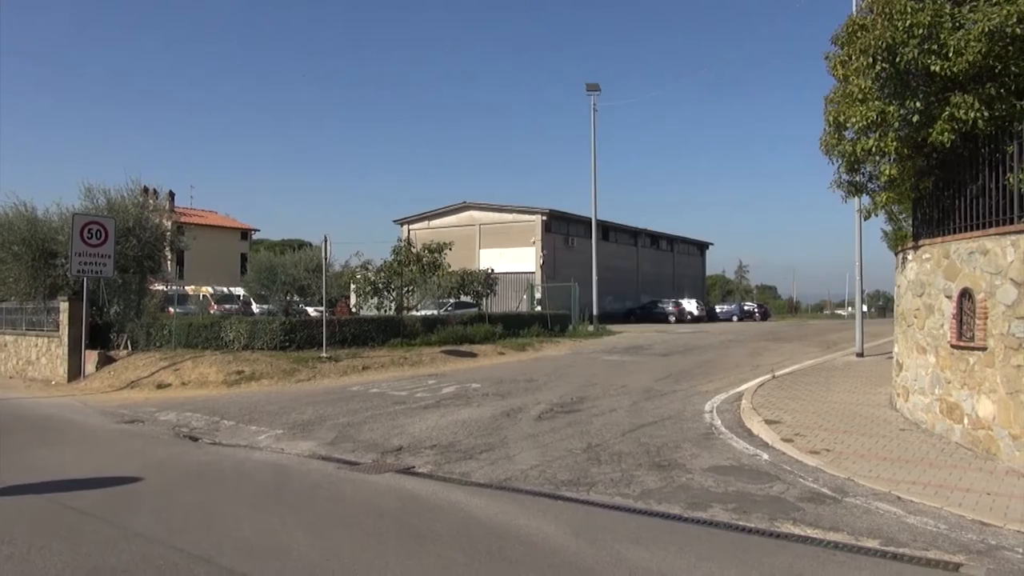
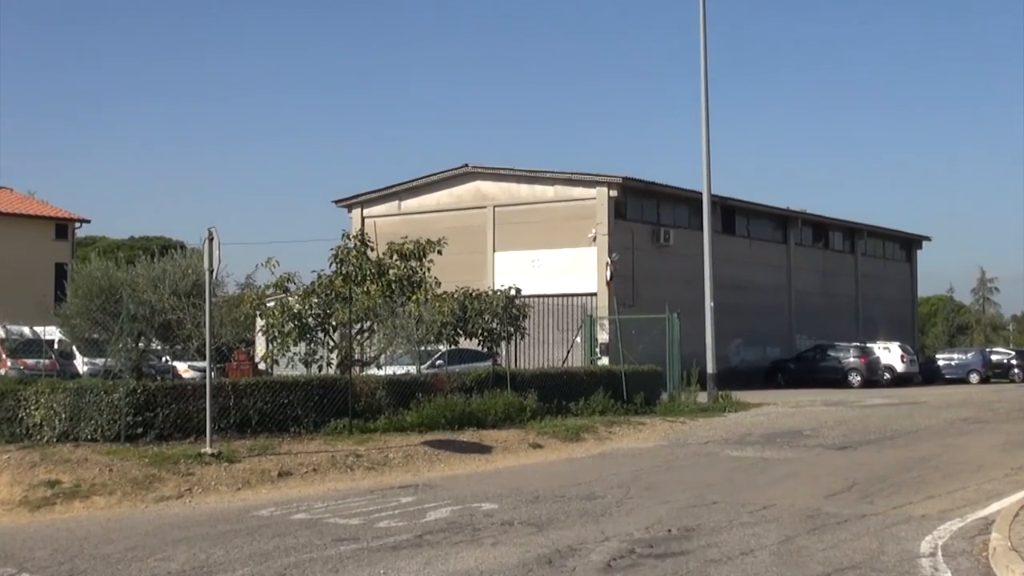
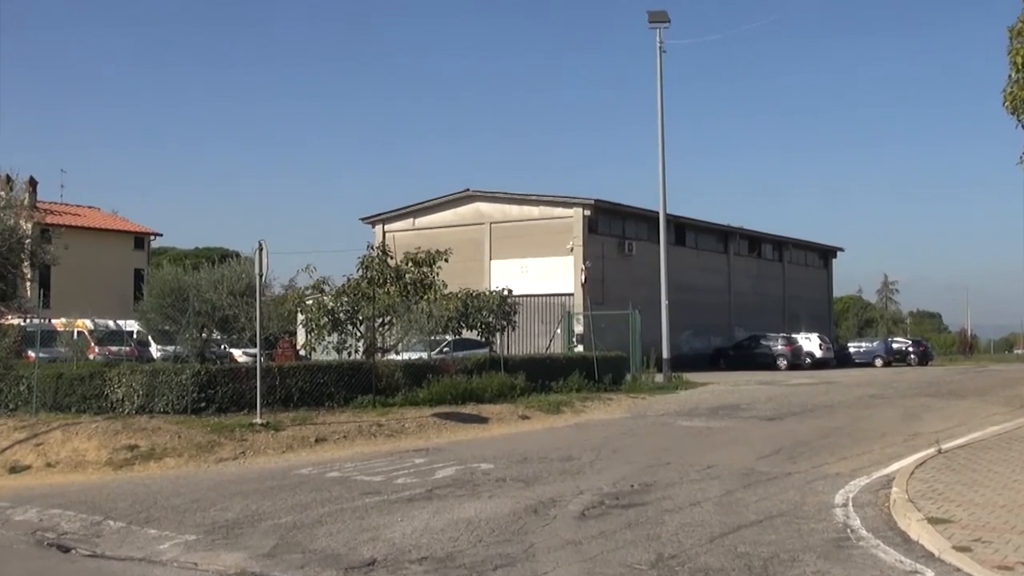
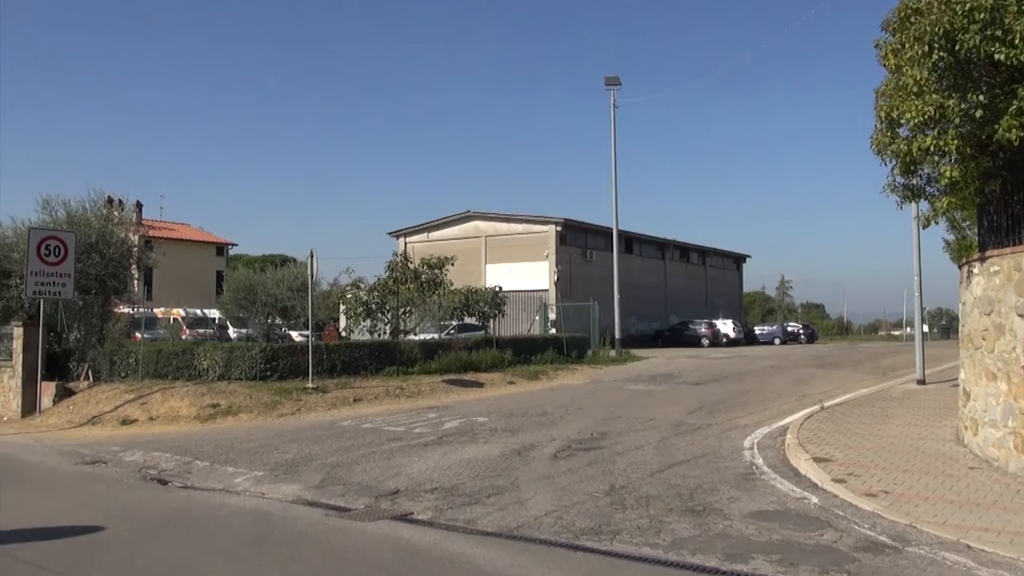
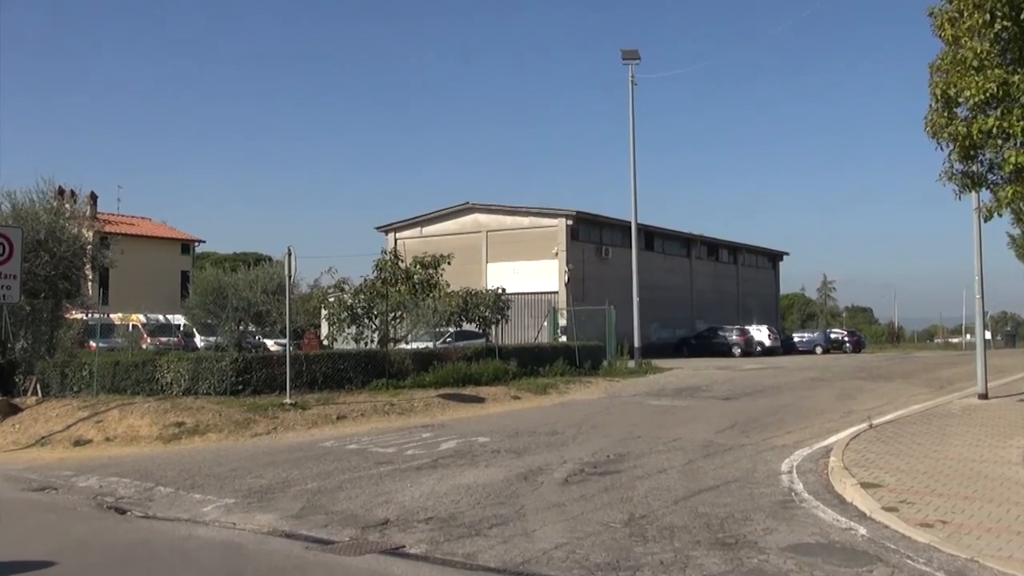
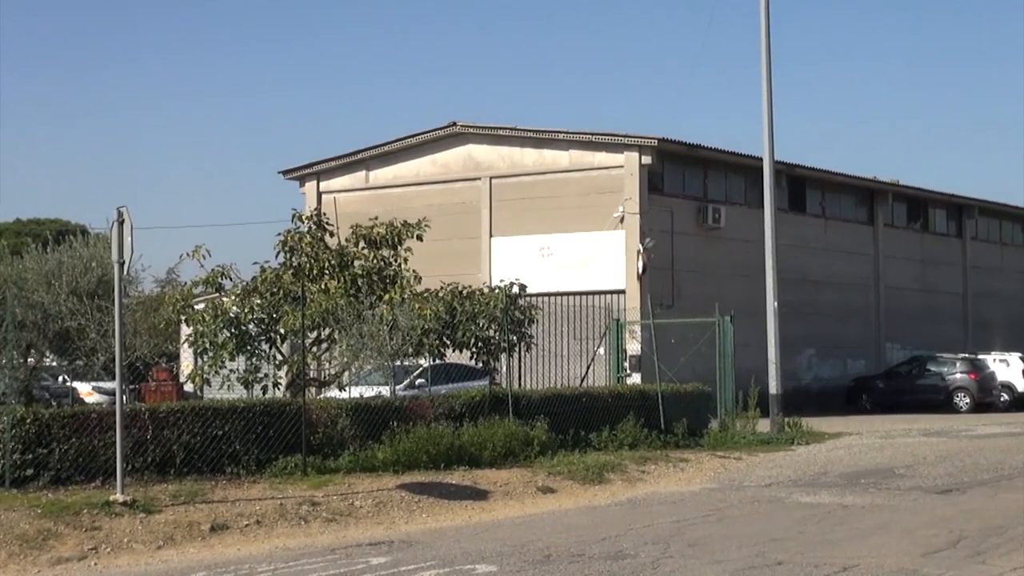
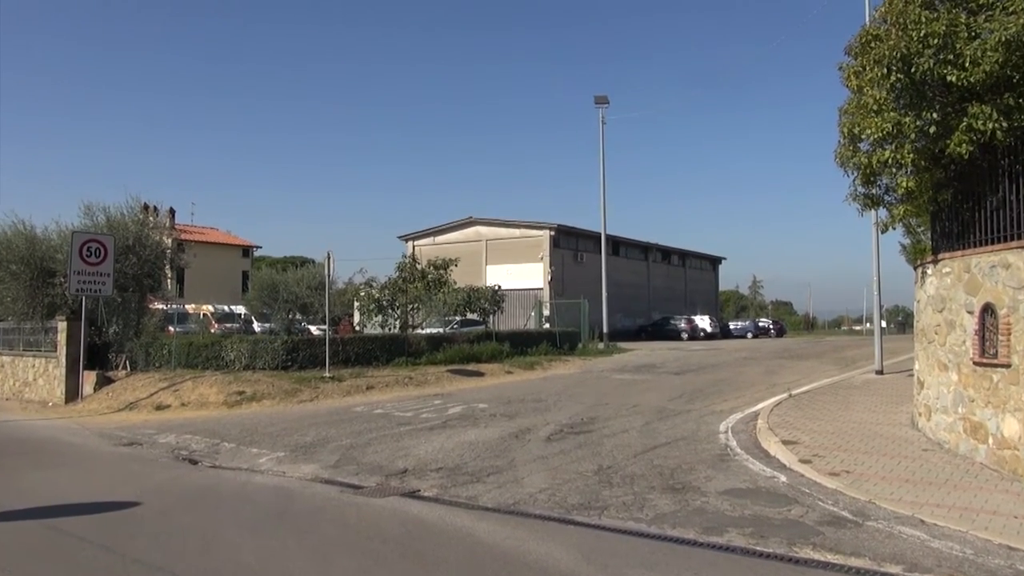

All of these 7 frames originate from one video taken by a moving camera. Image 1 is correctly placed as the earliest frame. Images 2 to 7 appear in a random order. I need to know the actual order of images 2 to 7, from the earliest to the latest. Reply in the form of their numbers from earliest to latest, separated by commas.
7, 4, 5, 3, 2, 6
